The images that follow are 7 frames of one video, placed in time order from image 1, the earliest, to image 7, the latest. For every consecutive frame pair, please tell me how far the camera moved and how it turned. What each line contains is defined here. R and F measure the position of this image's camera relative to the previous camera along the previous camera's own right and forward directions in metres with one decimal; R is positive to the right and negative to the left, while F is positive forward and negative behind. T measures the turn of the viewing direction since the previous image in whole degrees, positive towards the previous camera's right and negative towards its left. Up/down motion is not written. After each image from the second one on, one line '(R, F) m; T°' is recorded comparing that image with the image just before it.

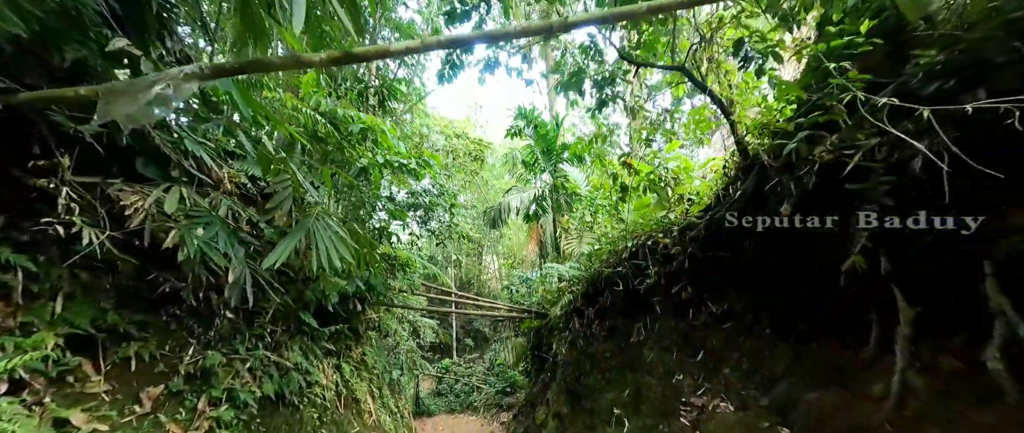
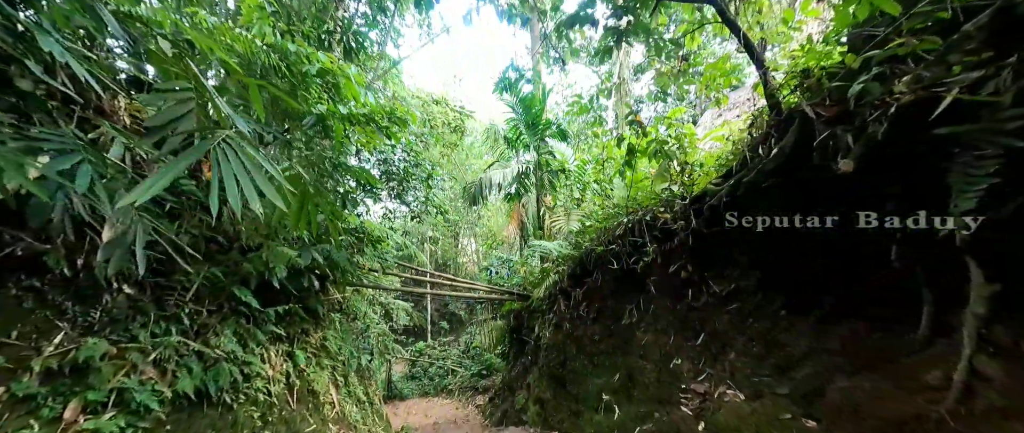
(-0.1, +0.4) m; +4°
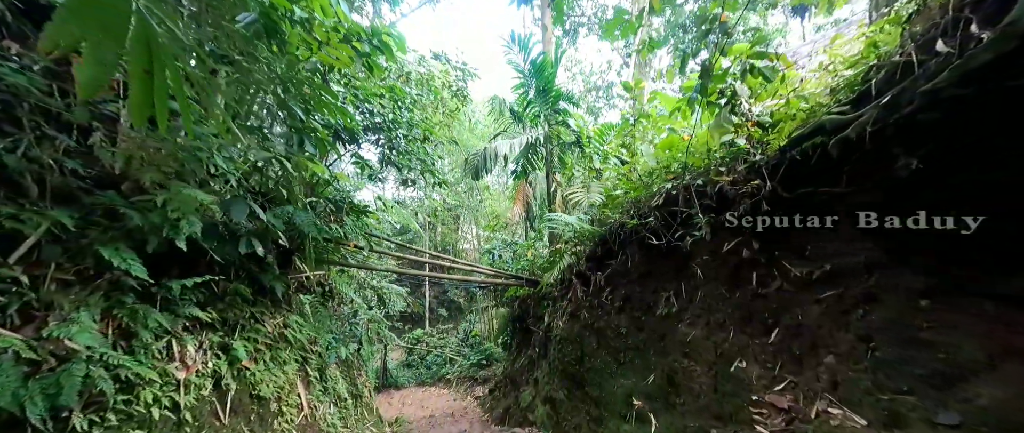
(-0.1, +0.6) m; 0°
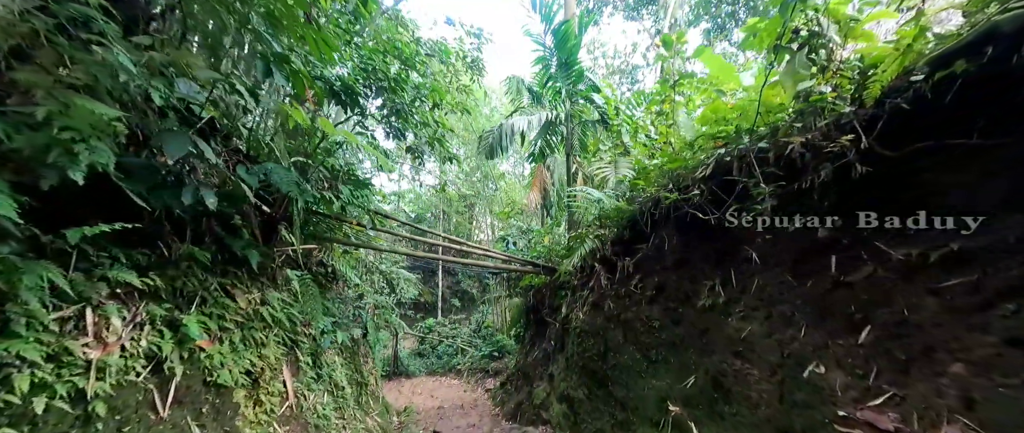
(0.0, +0.4) m; -2°
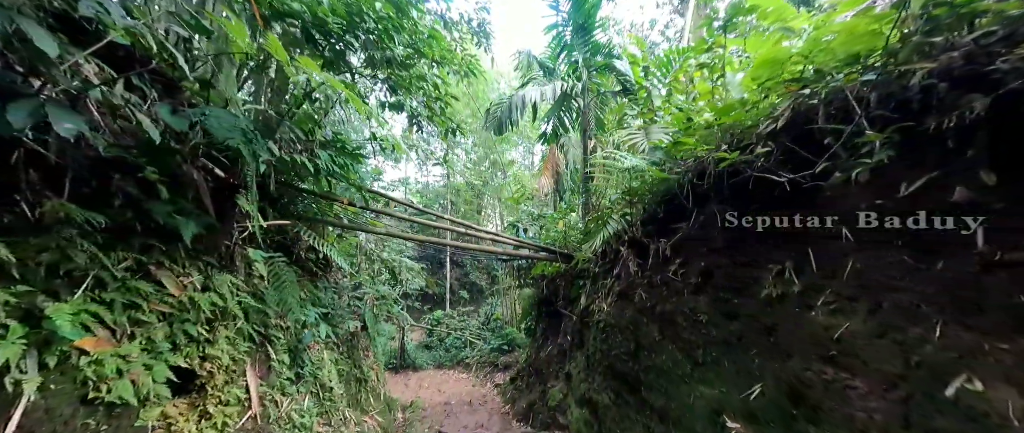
(0.0, +0.5) m; -1°
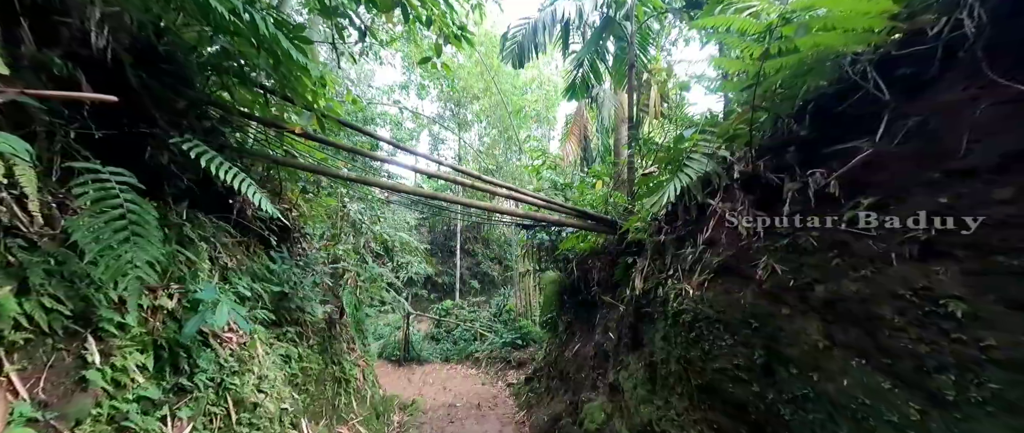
(-0.1, +1.0) m; -2°
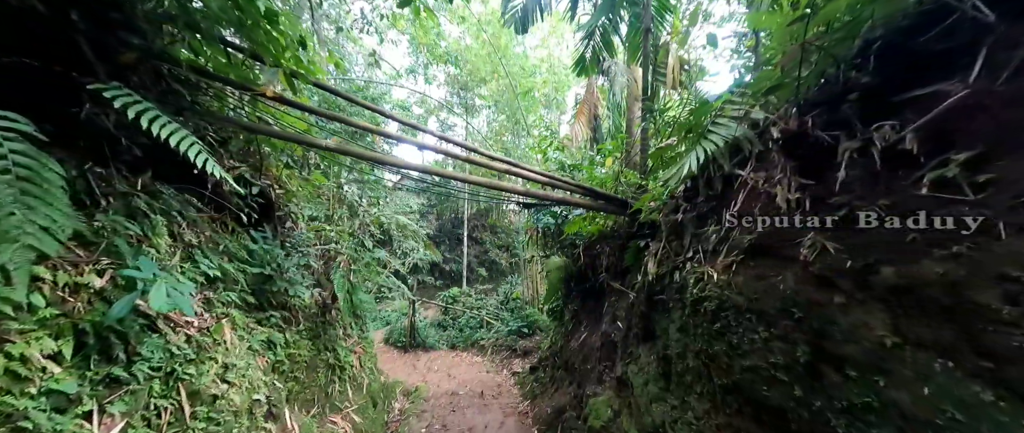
(+0.1, +0.2) m; -1°
